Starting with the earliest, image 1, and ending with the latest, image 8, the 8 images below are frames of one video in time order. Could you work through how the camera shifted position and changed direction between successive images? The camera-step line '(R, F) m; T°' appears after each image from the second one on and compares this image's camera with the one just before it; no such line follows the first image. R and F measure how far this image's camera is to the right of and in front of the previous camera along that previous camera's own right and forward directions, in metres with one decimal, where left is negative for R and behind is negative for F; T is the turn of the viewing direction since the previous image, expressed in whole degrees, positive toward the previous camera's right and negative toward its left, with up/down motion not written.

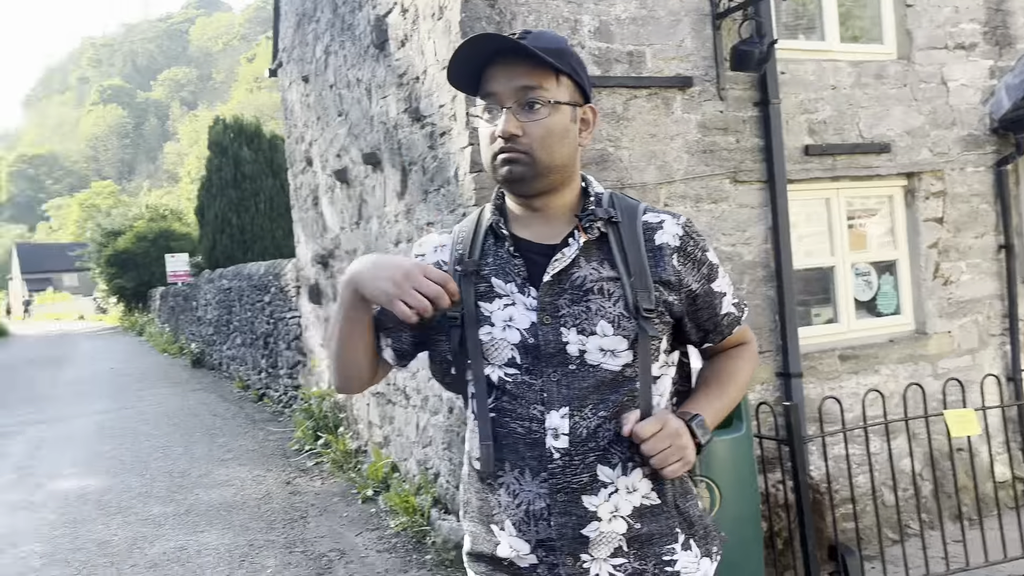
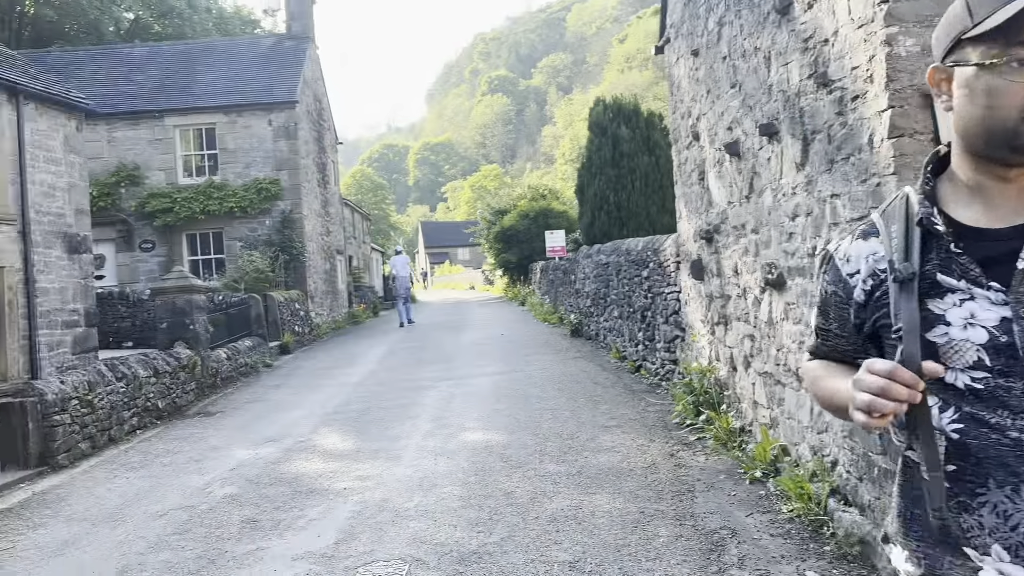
(-0.1, 0.0) m; -23°
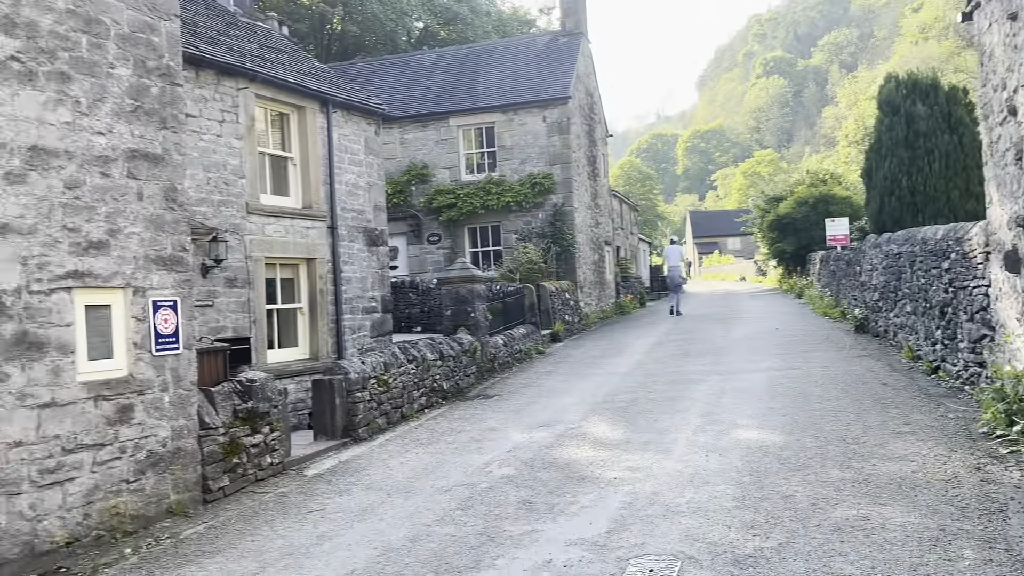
(0.0, 0.0) m; -17°
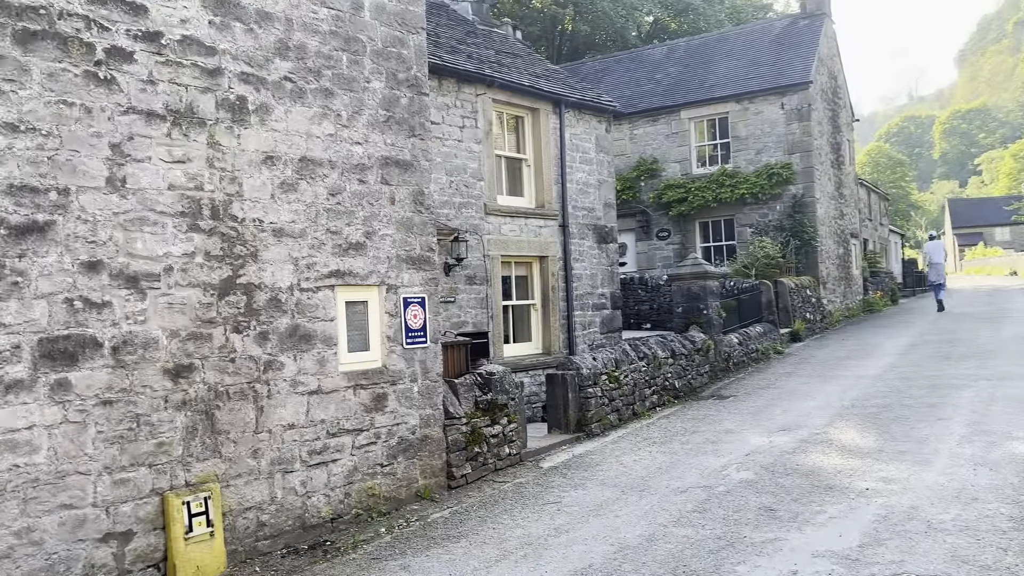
(0.0, 0.0) m; -15°
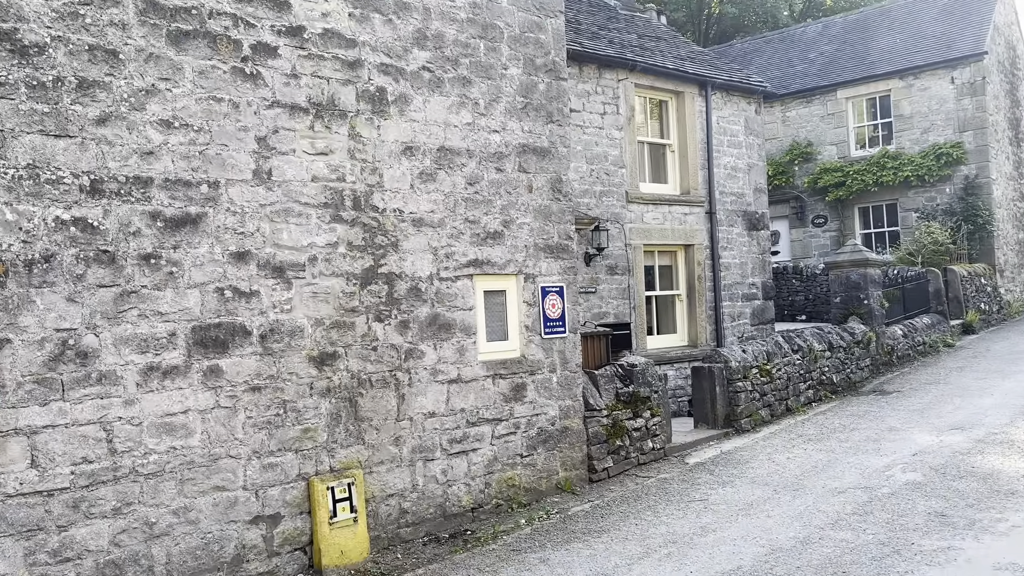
(0.0, +0.1) m; -10°
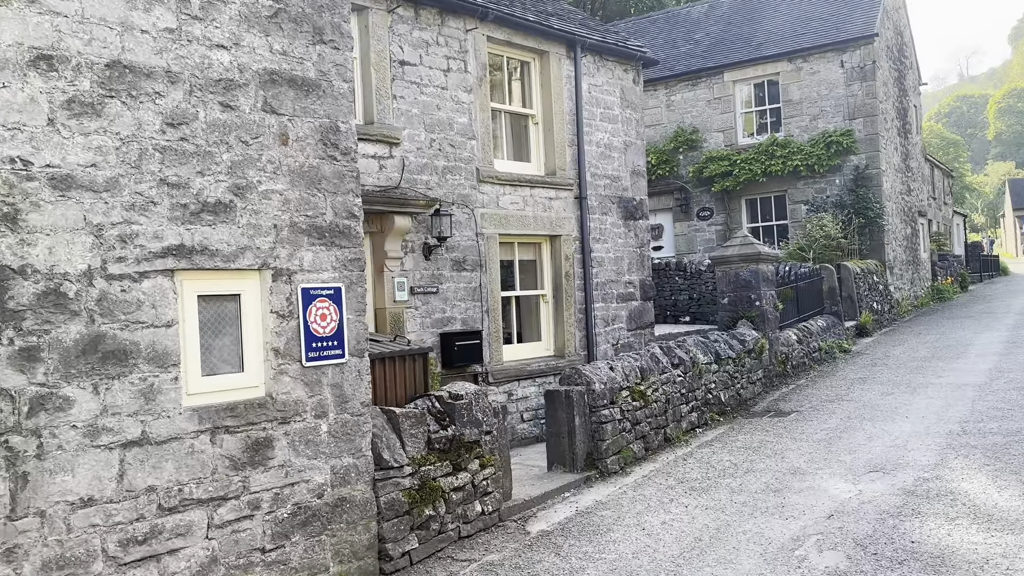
(+0.7, +1.9) m; +7°
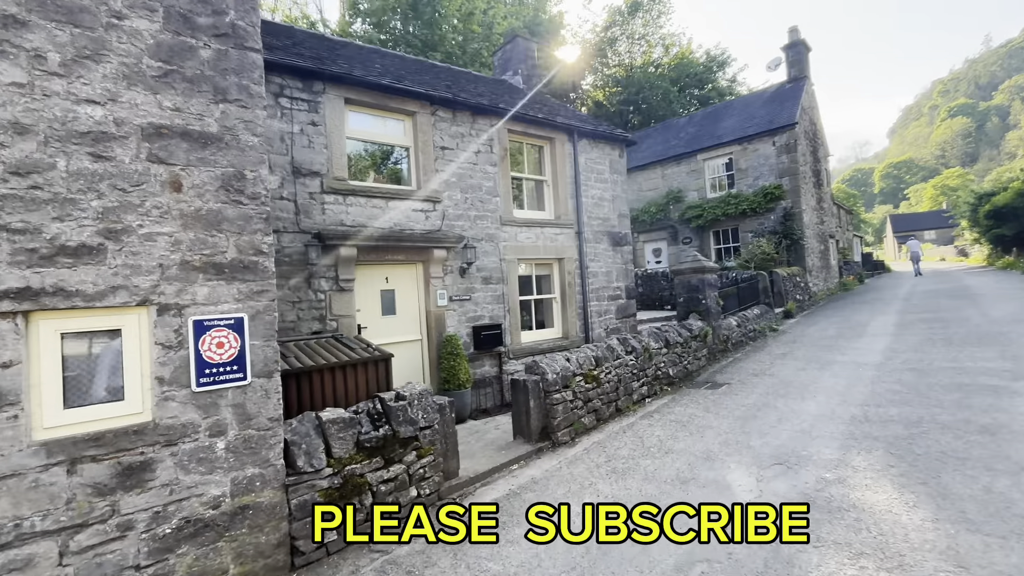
(+1.1, -0.1) m; -6°
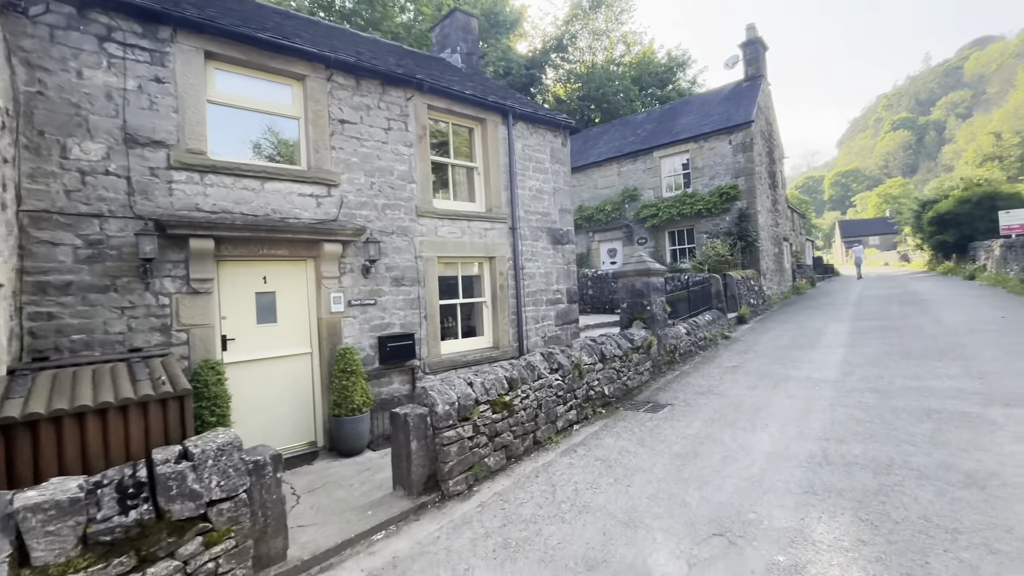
(+0.5, +1.8) m; +2°
